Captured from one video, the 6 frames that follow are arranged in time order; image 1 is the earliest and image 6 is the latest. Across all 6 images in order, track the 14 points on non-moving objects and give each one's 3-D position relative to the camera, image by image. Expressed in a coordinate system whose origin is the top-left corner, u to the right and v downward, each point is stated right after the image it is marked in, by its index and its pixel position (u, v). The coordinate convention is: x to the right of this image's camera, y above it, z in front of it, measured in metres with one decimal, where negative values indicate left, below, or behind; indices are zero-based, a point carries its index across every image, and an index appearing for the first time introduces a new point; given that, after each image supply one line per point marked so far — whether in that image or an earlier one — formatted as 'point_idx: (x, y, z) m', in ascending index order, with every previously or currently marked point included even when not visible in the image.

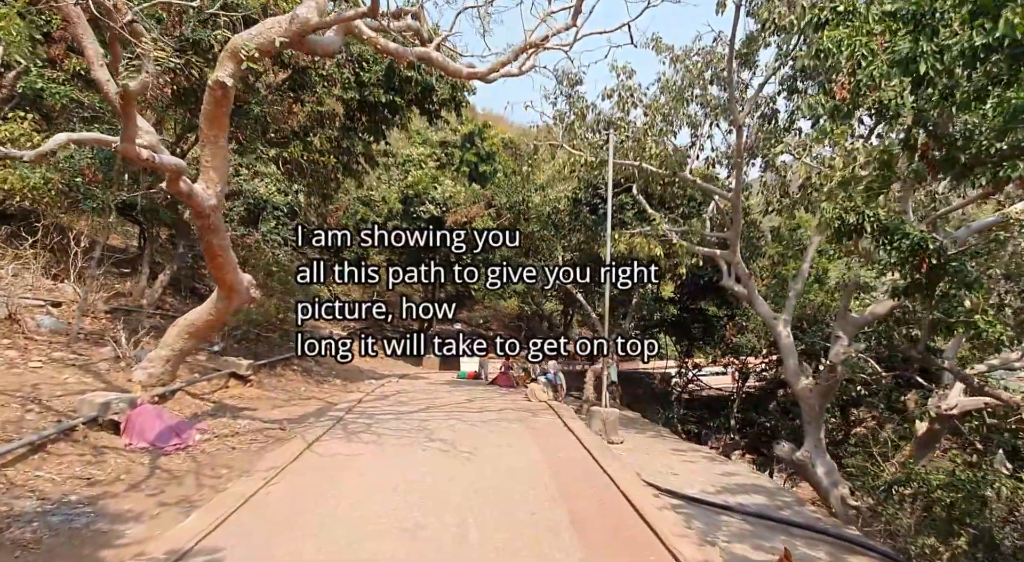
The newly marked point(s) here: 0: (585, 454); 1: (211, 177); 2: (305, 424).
0: (+0.9, -2.2, +7.8) m
1: (-3.5, +1.2, +7.2) m
2: (-3.0, -2.1, +8.8) m
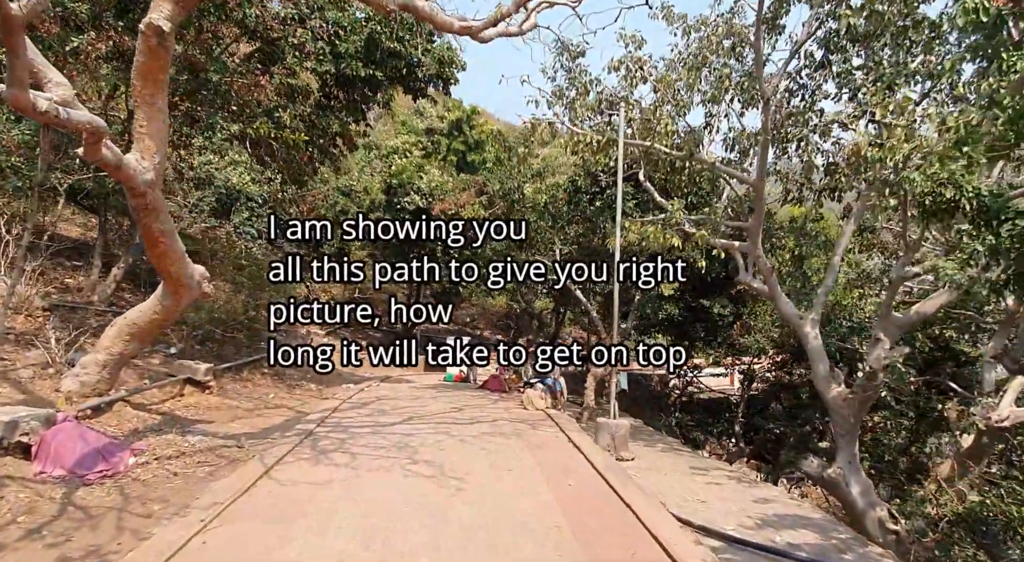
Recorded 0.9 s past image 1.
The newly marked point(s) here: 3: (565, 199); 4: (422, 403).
0: (+0.9, -2.1, +6.7) m
1: (-3.5, +1.3, +5.9) m
2: (-3.0, -2.0, +7.6) m
3: (+1.1, +1.8, +13.0) m
4: (-1.6, -2.1, +10.7) m
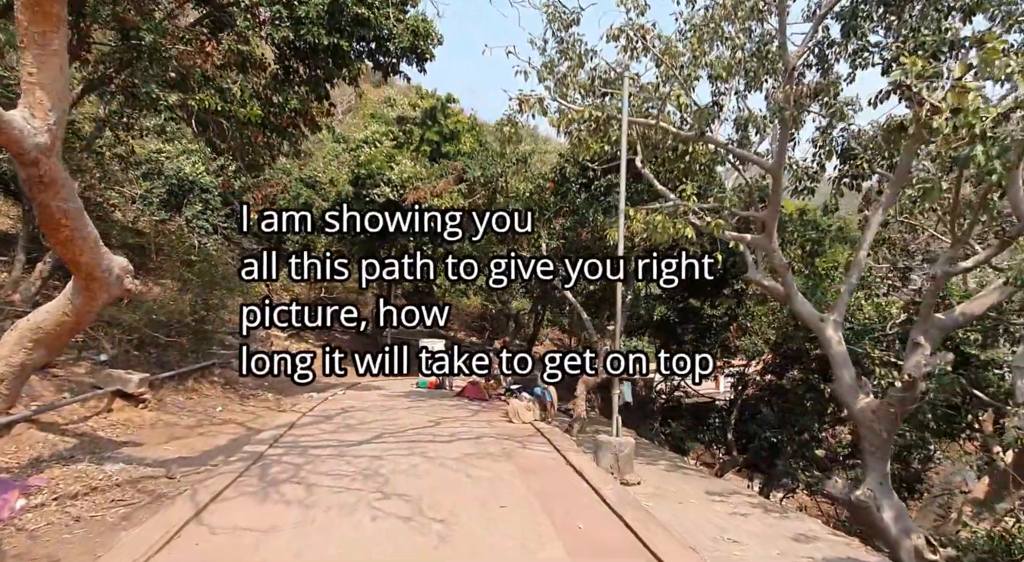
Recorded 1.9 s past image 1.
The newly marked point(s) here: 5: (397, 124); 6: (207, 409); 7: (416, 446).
0: (+0.8, -2.1, +5.6) m
1: (-3.6, +1.4, +4.6) m
2: (-3.1, -1.9, +6.3) m
3: (+0.8, +1.8, +11.9) m
4: (-1.8, -2.1, +9.4) m
5: (-3.7, +5.1, +19.8) m
6: (-4.7, -1.9, +9.4) m
7: (-1.1, -2.0, +7.4) m
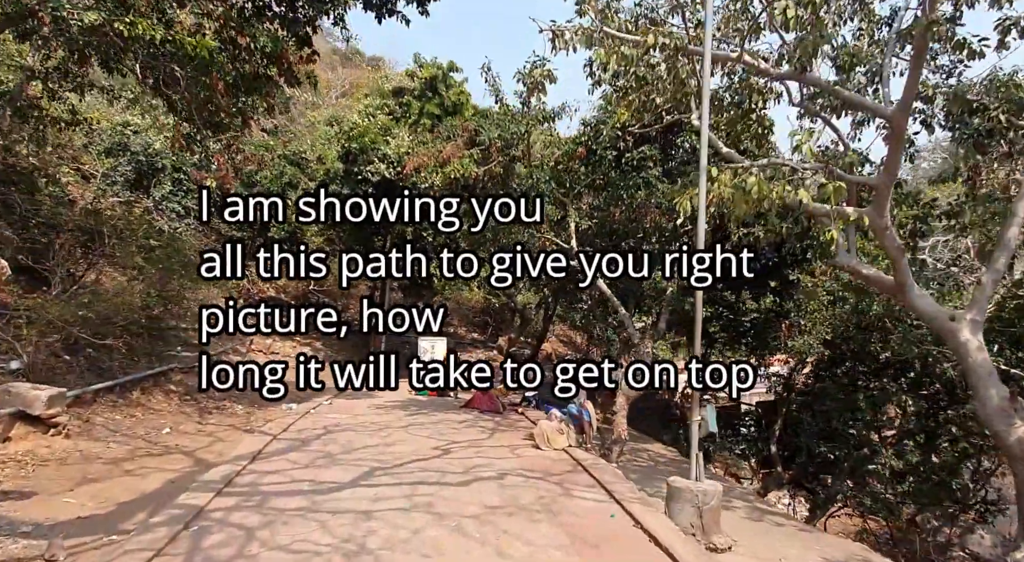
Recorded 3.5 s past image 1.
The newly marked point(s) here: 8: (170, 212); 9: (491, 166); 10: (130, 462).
0: (+1.2, -1.9, +3.6) m
1: (-3.2, +1.5, +2.6) m
2: (-2.8, -1.8, +4.3) m
3: (+1.1, +2.0, +9.9) m
4: (-1.5, -1.9, +7.5) m
5: (-3.4, +5.4, +17.7) m
6: (-4.3, -1.8, +7.4) m
7: (-0.8, -1.8, +5.4) m
8: (-8.6, +1.7, +15.4) m
9: (-0.3, +1.9, +9.9) m
10: (-3.8, -1.8, +6.1) m
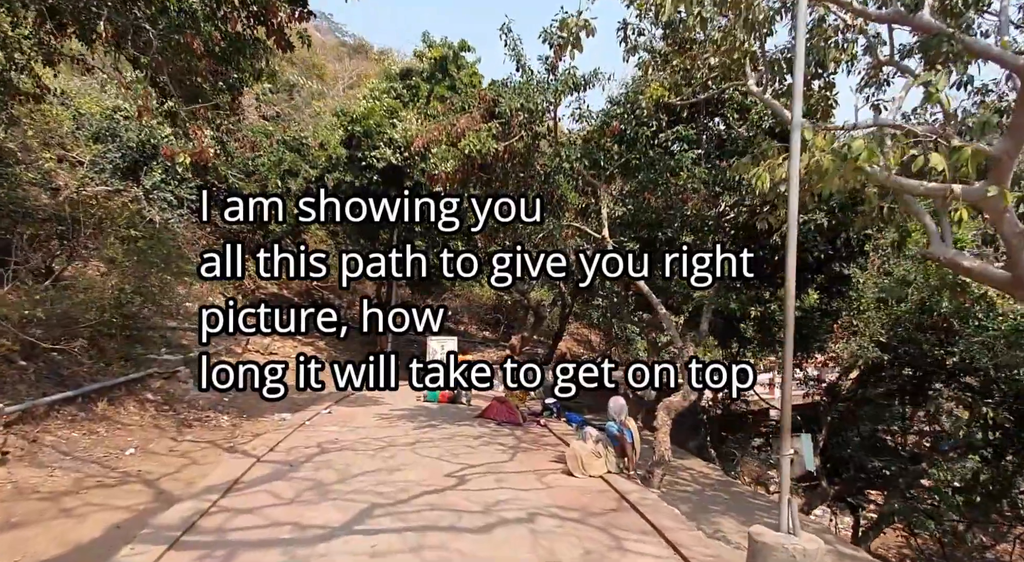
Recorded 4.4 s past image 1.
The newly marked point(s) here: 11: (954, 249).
0: (+1.4, -1.9, +2.4) m
1: (-3.0, +1.5, +1.4) m
2: (-2.5, -1.7, +3.1) m
3: (+1.4, +2.1, +8.7) m
4: (-1.2, -1.9, +6.3) m
5: (-3.0, +5.5, +16.6) m
6: (-4.1, -1.7, +6.2) m
7: (-0.6, -1.8, +4.2) m
8: (-8.2, +1.8, +14.3) m
9: (0.0, +2.0, +8.7) m
10: (-3.5, -1.7, +4.9) m
11: (+4.2, +0.3, +5.8) m
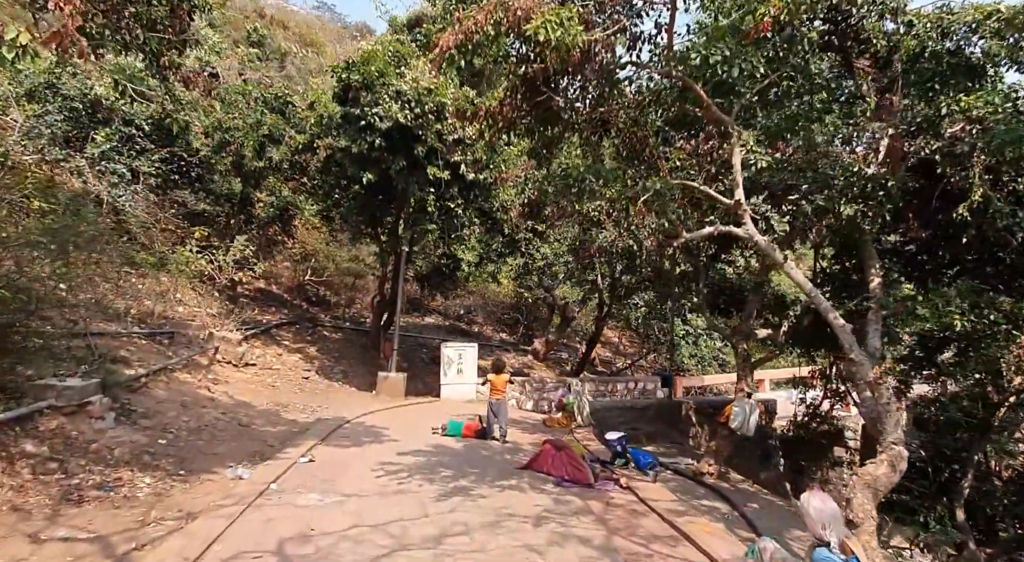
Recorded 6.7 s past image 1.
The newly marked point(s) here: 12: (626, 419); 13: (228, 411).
0: (+2.0, -1.9, -0.5) m
1: (-2.3, +1.6, -1.5) m
2: (-1.9, -1.7, +0.2) m
3: (+2.1, +2.2, +5.7) m
4: (-0.6, -1.8, +3.4) m
5: (-2.3, +5.6, +13.6) m
6: (-3.4, -1.6, +3.3) m
7: (+0.1, -1.7, +1.3) m
8: (-7.5, +2.0, +11.4) m
9: (+0.7, +2.1, +5.8) m
10: (-2.9, -1.7, +2.0) m
11: (+4.9, +0.4, +2.9) m
12: (+2.1, -2.6, +11.4) m
13: (-4.0, -1.8, +8.6) m
